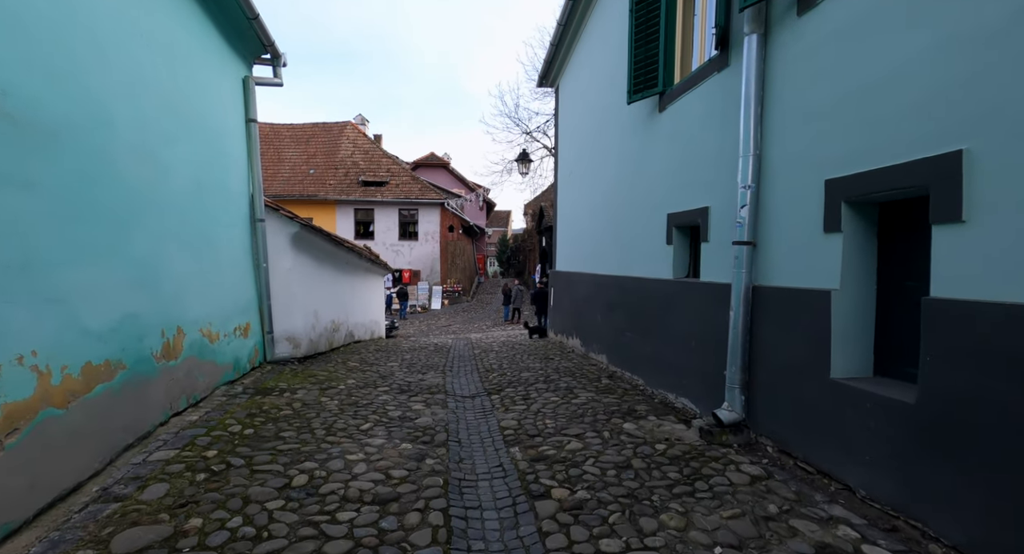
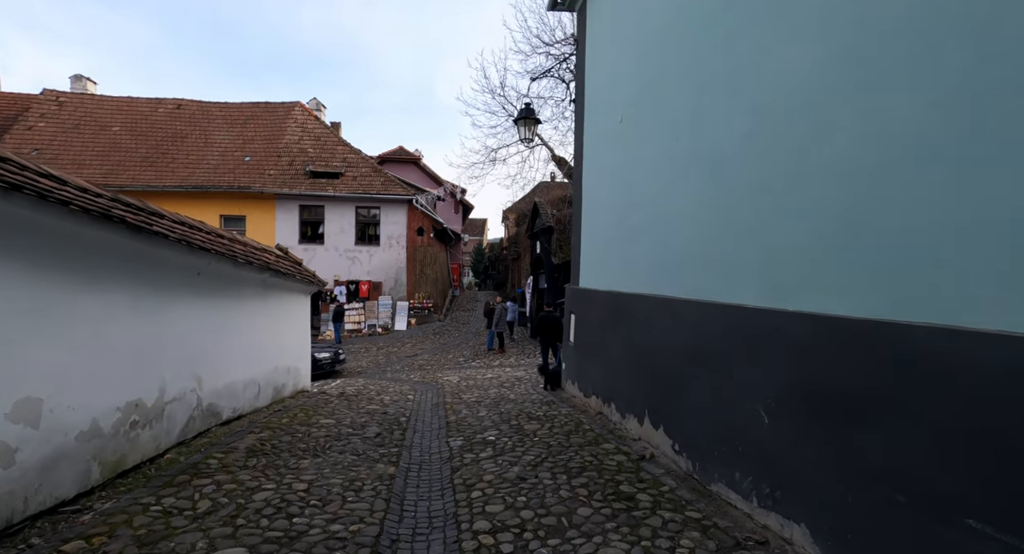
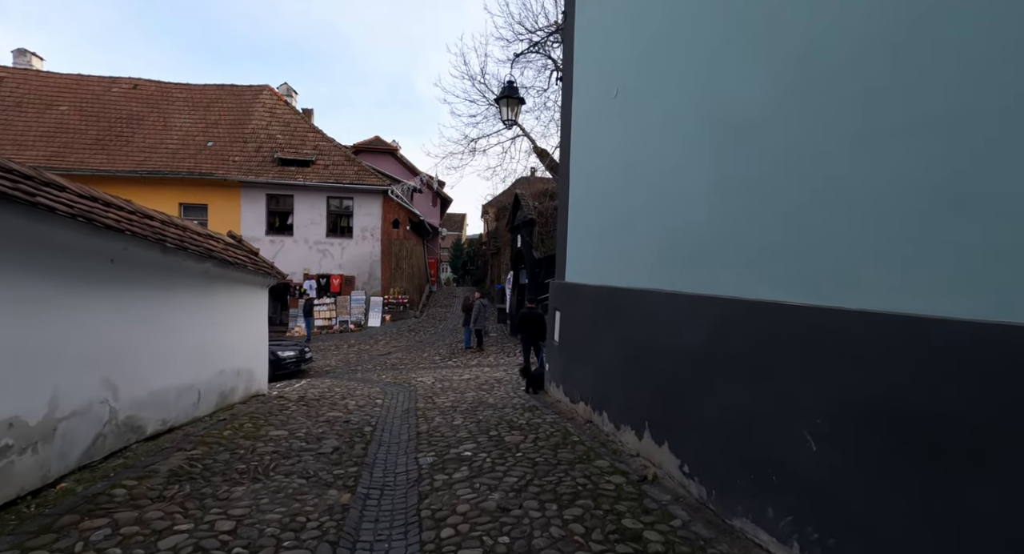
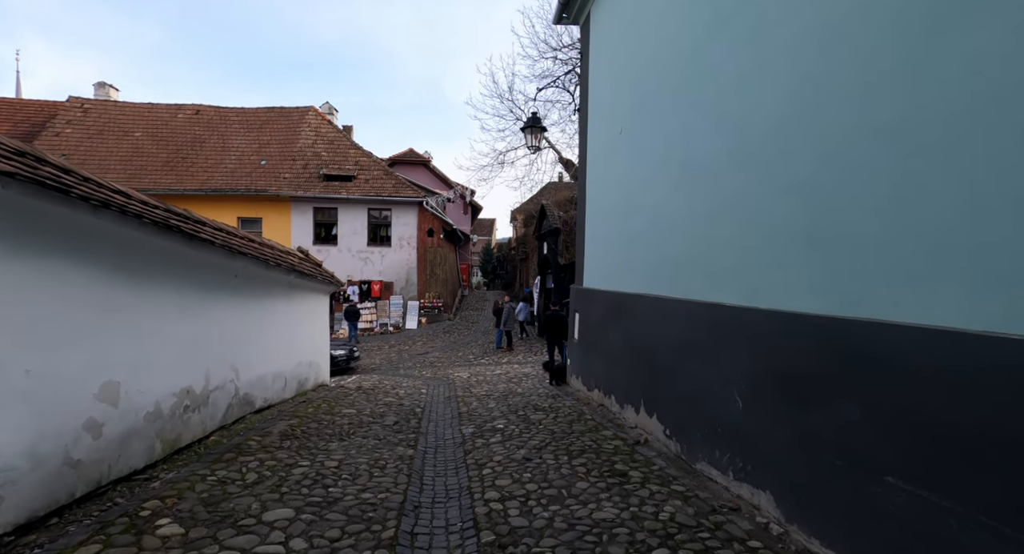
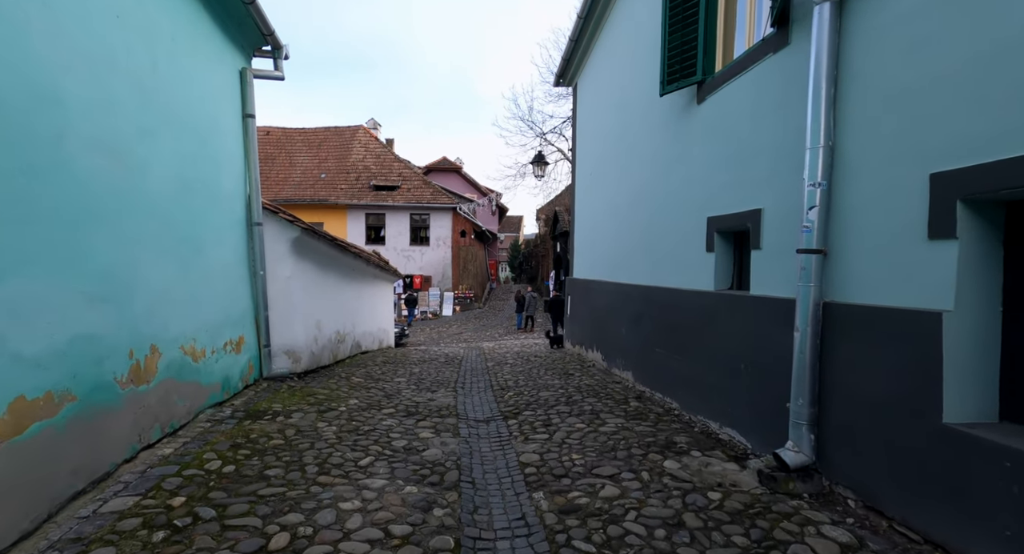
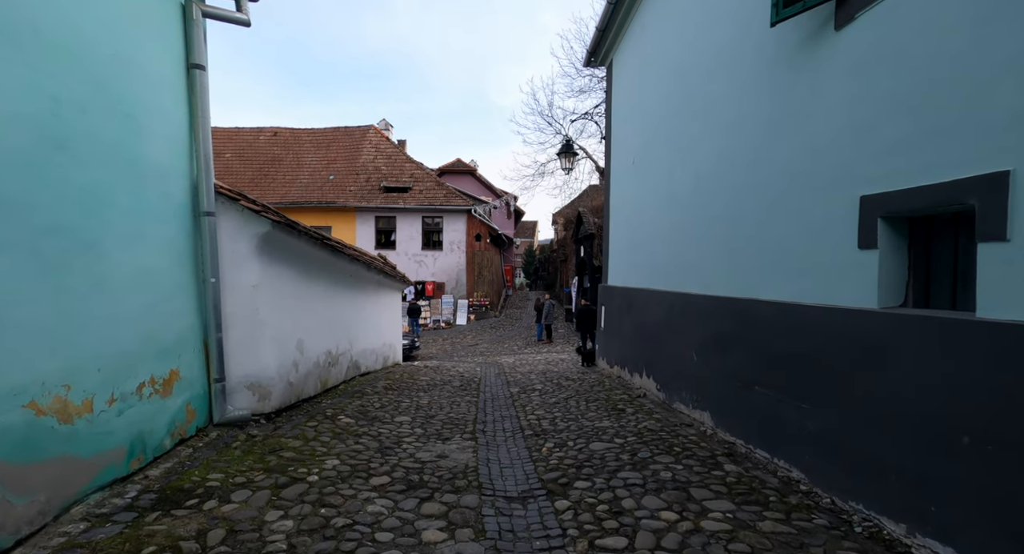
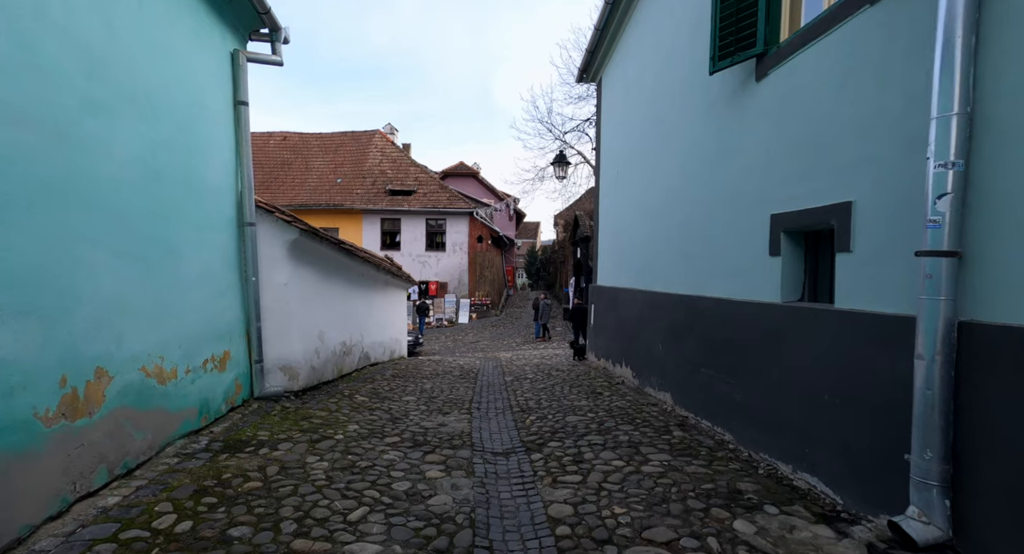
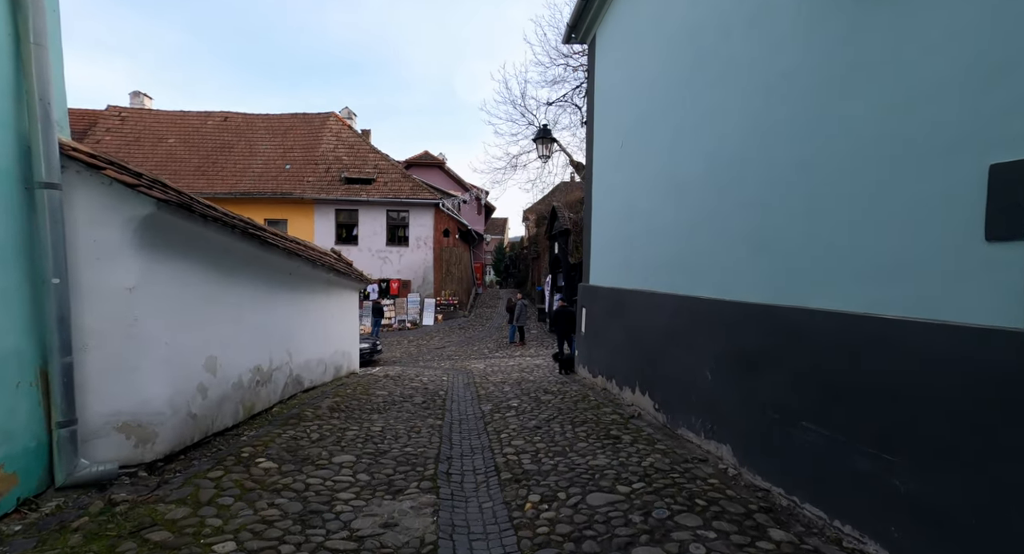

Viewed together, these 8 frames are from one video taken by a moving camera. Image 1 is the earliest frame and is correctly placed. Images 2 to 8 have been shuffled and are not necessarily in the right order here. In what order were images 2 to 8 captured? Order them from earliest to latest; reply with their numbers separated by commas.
5, 7, 6, 8, 4, 2, 3
